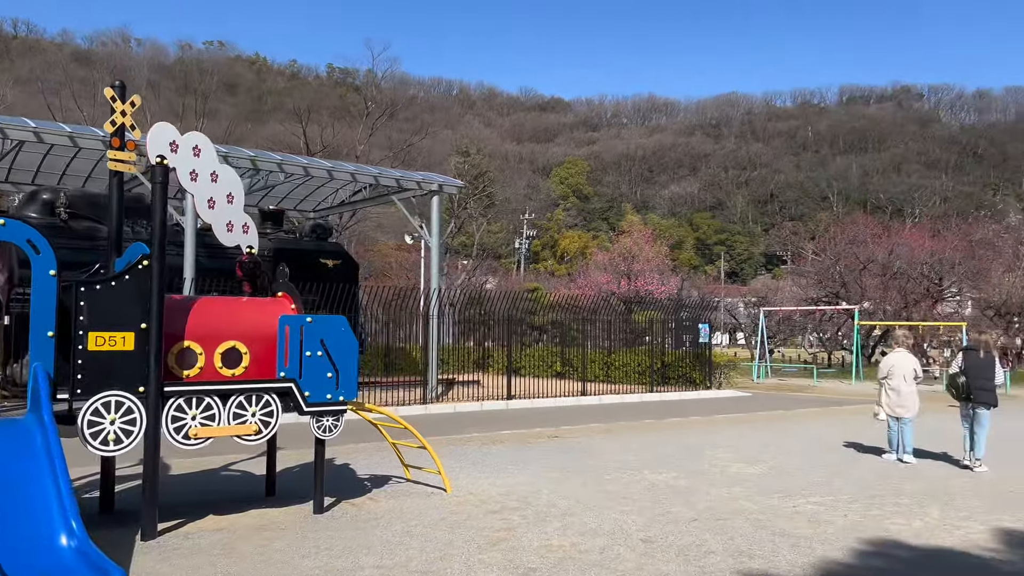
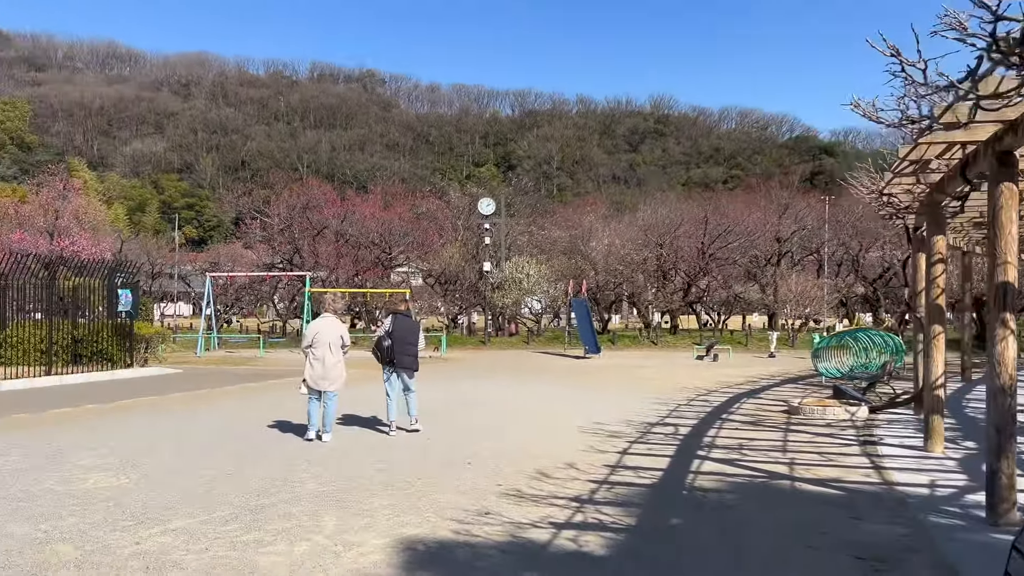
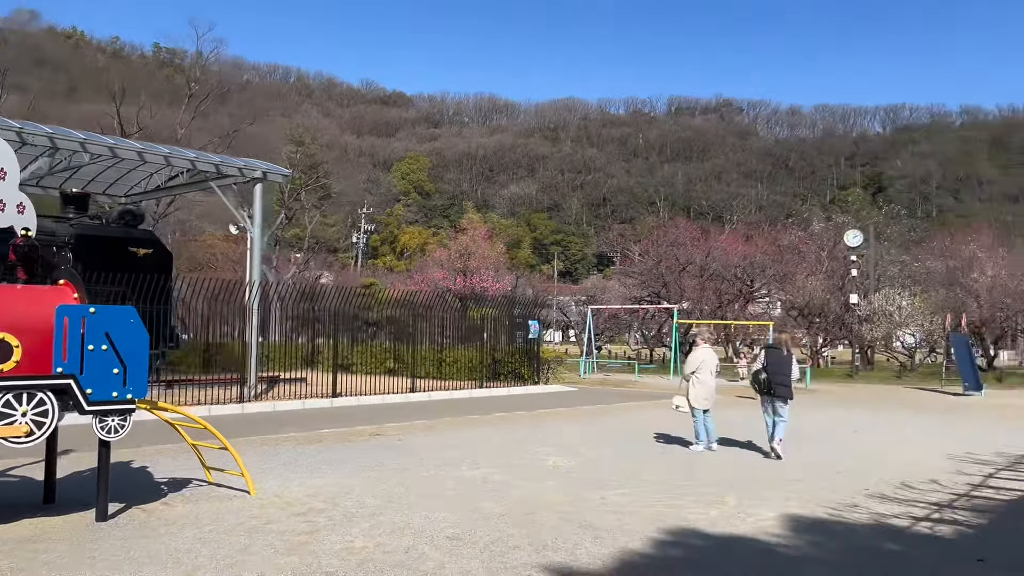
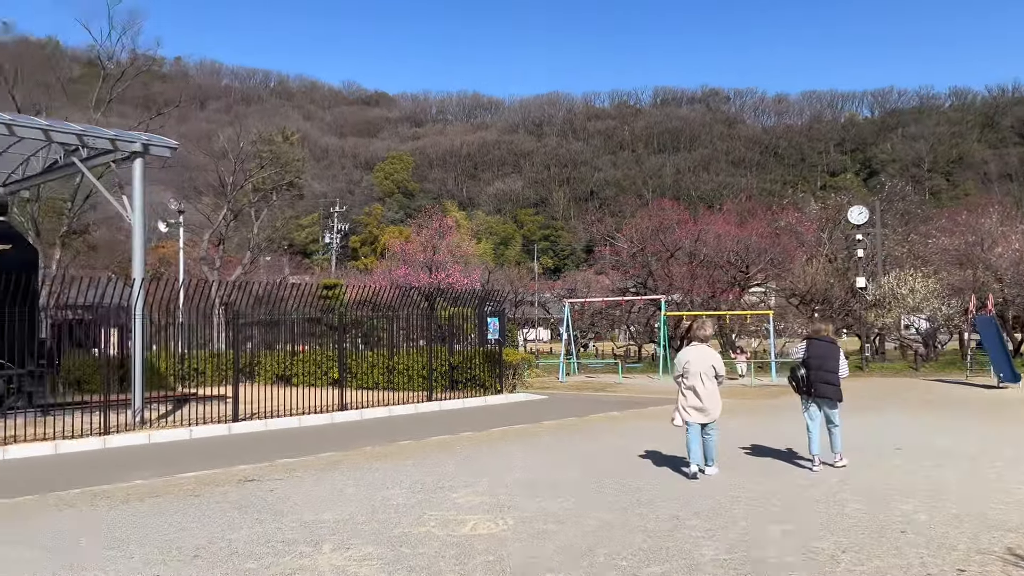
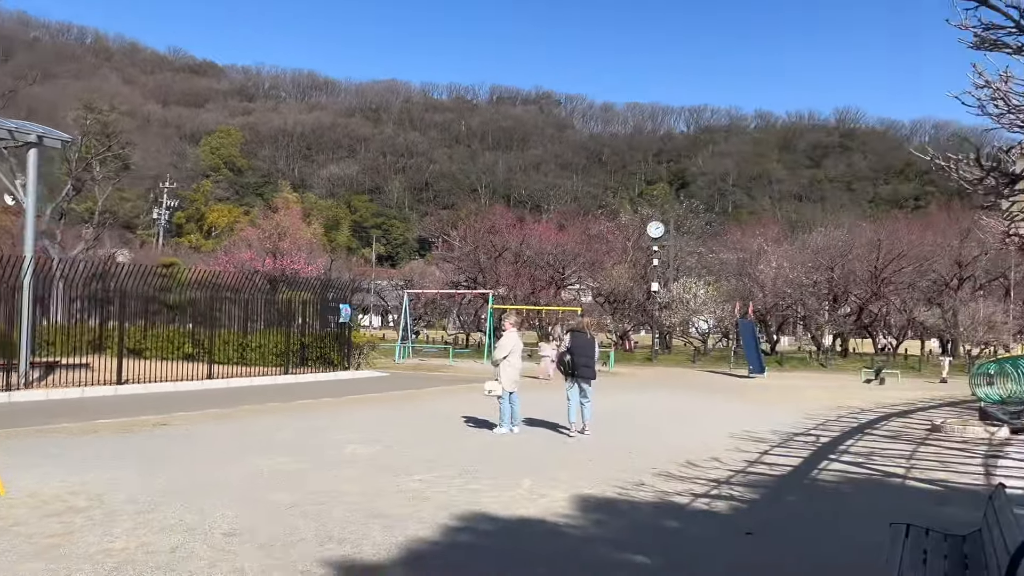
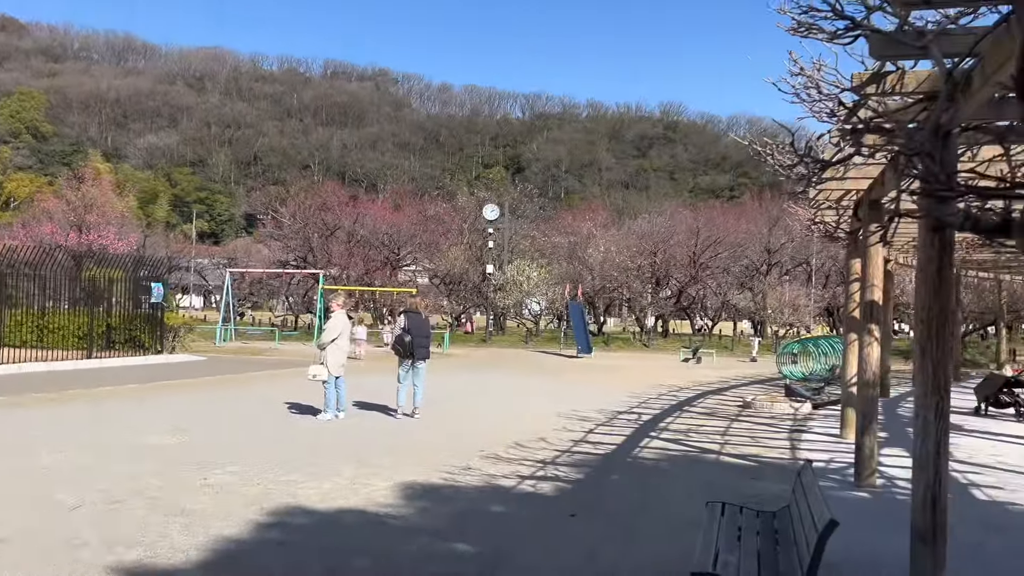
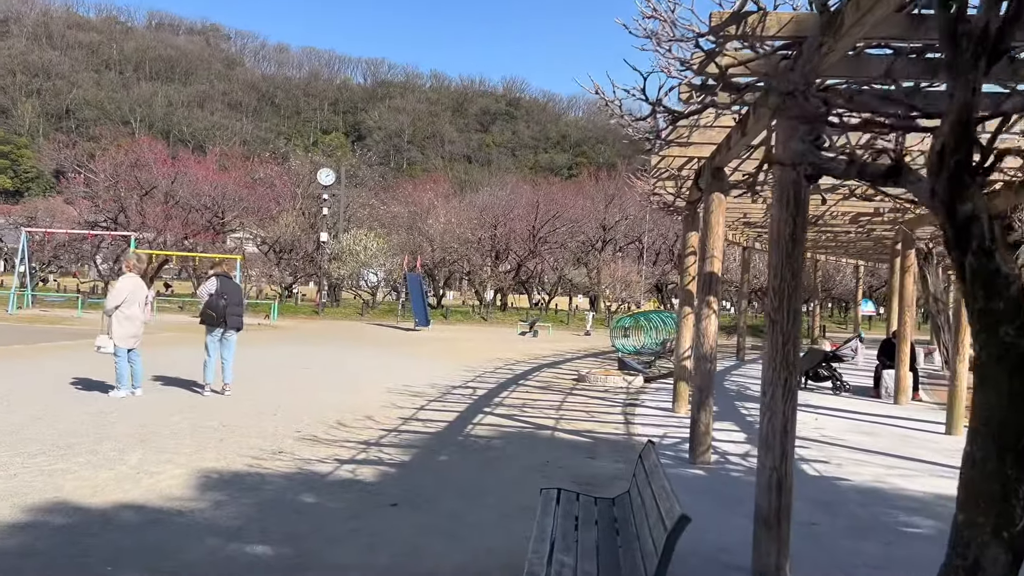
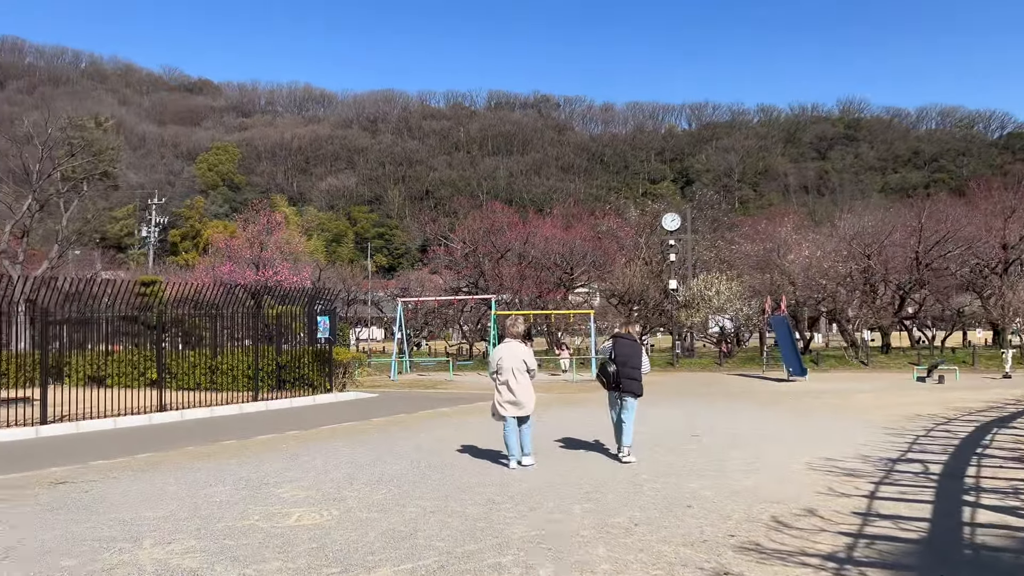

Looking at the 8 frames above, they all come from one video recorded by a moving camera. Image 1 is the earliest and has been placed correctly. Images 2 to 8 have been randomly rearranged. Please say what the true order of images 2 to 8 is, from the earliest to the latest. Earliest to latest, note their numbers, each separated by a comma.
3, 5, 6, 7, 2, 8, 4
